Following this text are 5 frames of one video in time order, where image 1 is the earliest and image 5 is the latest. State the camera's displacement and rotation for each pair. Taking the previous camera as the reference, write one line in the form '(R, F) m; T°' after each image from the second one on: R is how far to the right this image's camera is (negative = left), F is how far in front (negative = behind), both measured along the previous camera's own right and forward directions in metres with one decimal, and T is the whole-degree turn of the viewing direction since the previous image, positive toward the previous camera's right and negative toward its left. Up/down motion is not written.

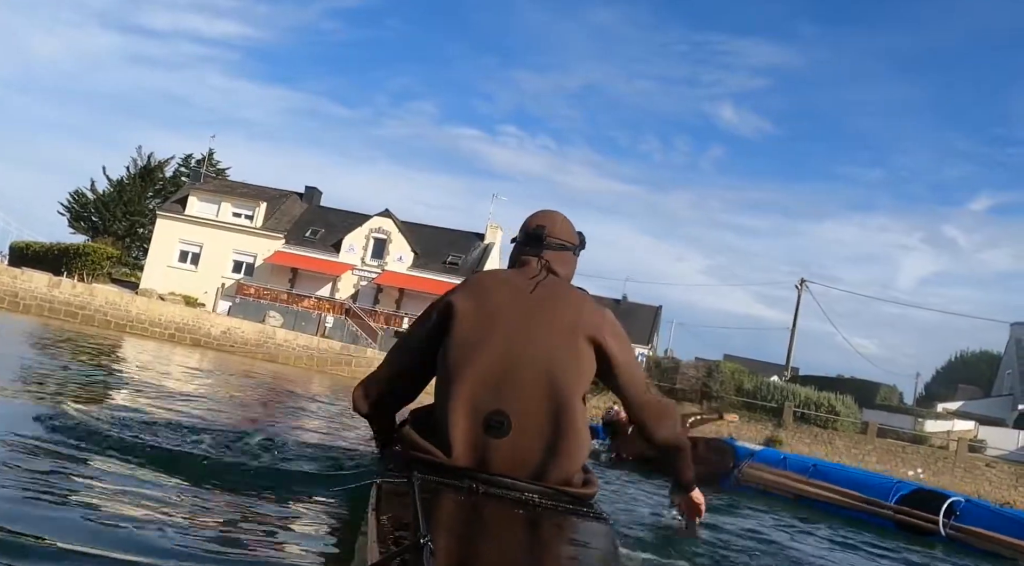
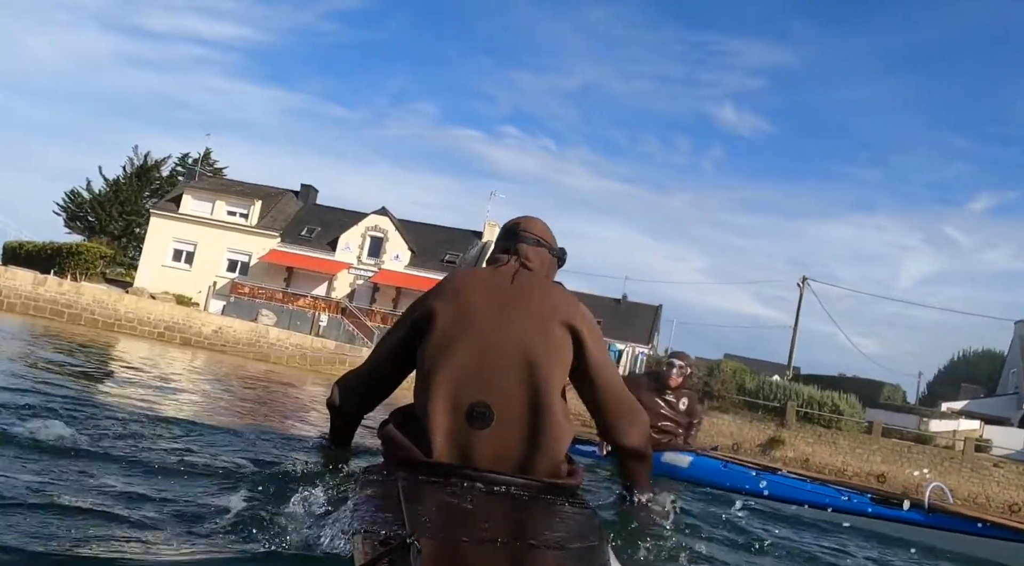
(+0.1, +0.4) m; 0°
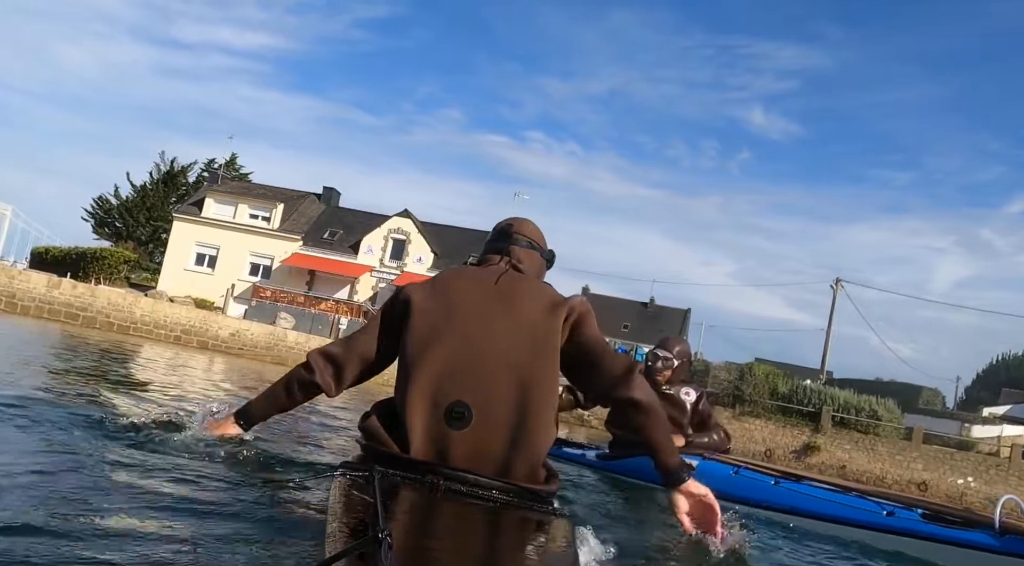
(+0.1, +0.6) m; -2°
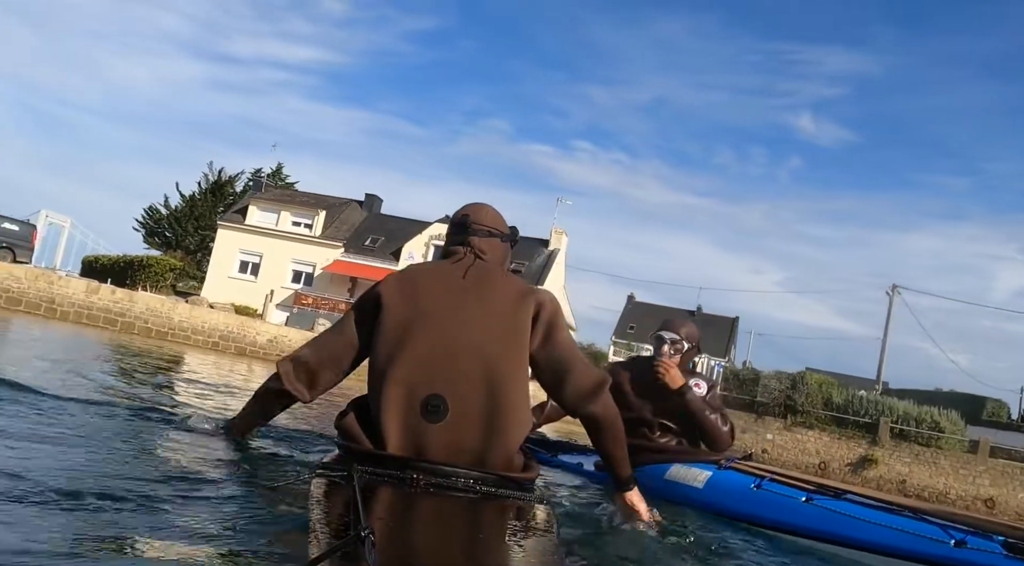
(+0.1, +0.6) m; -3°
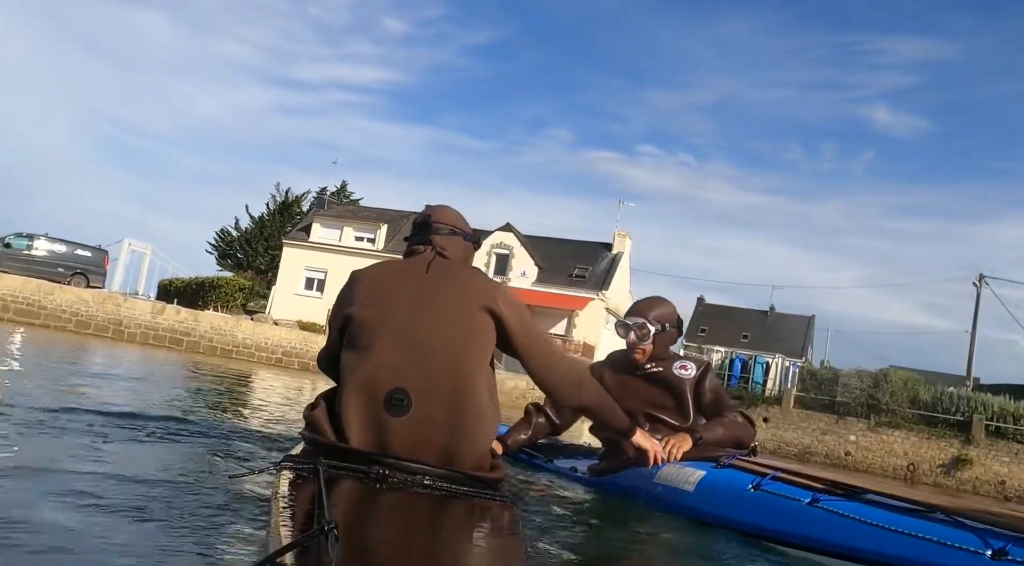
(+0.1, +0.5) m; -4°
